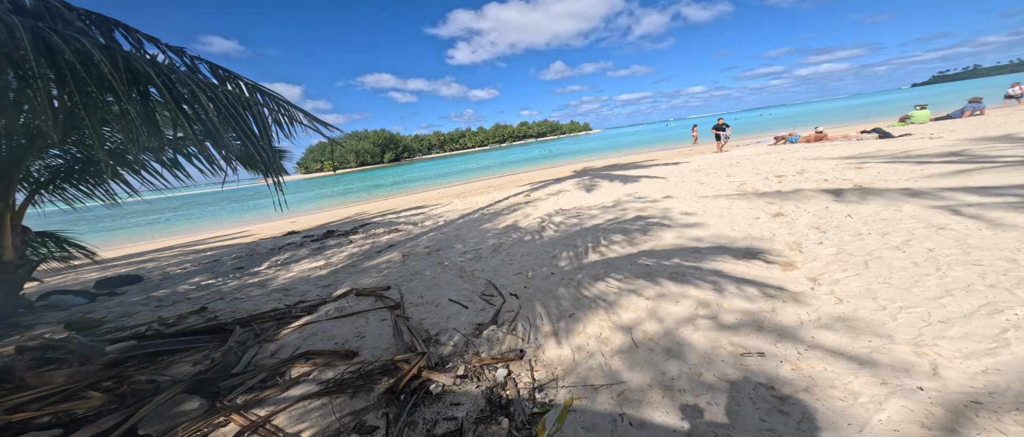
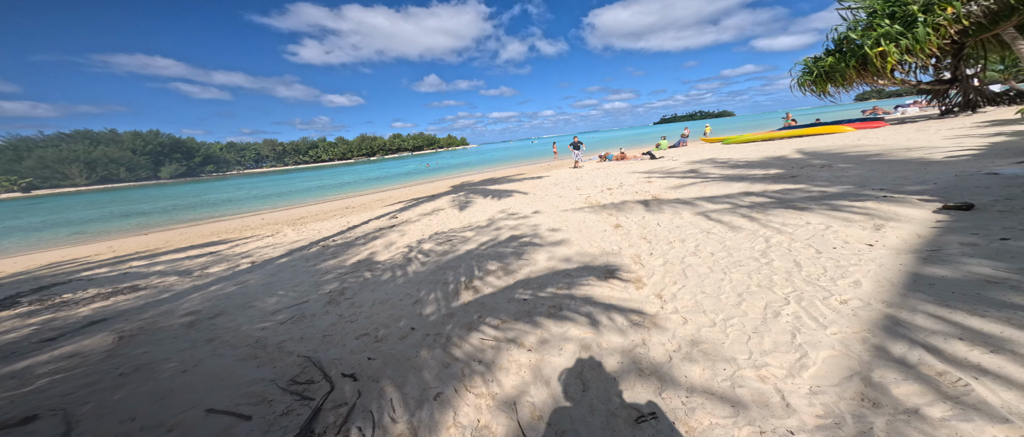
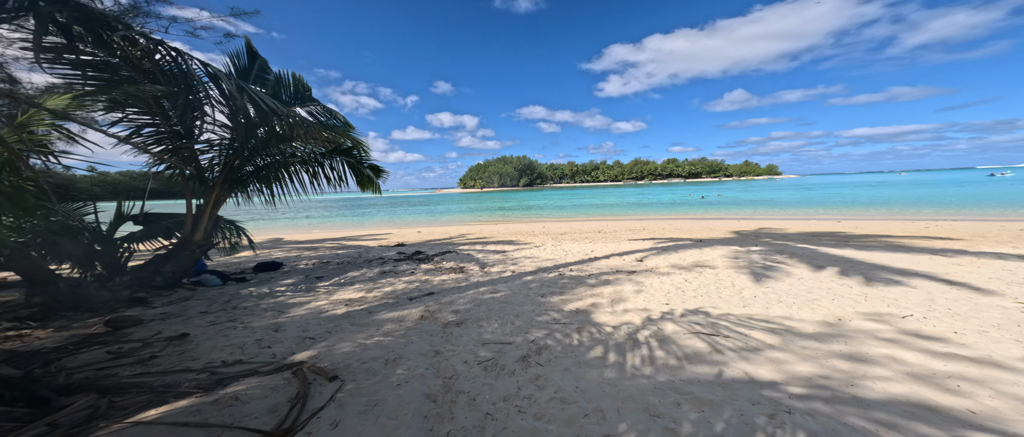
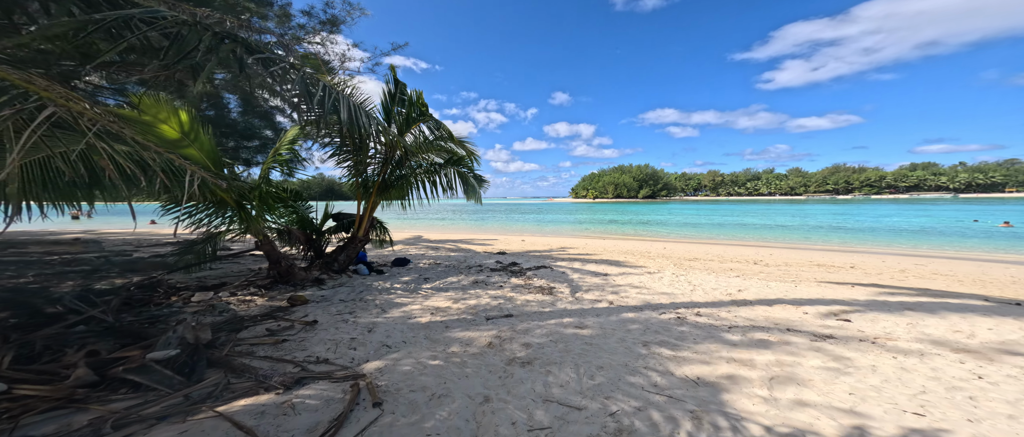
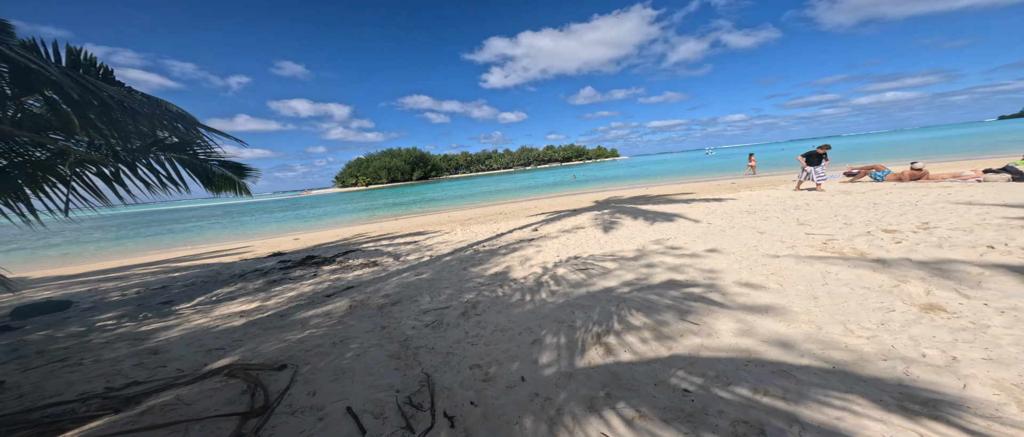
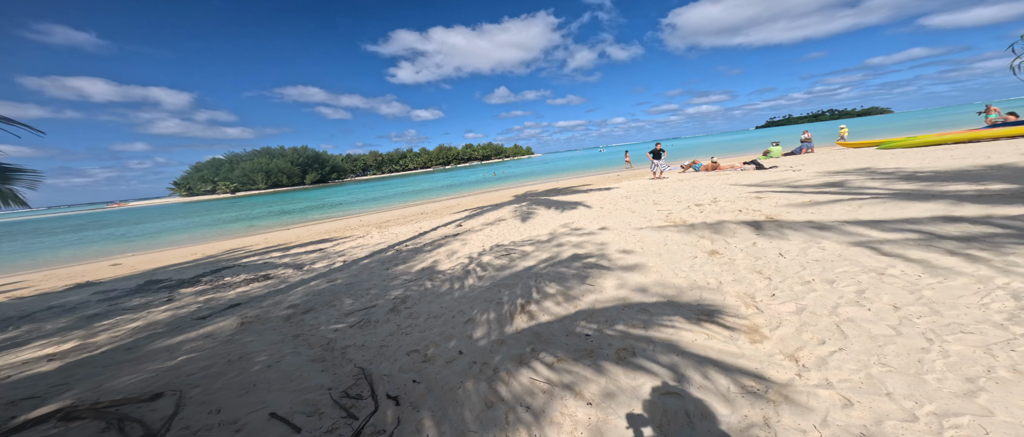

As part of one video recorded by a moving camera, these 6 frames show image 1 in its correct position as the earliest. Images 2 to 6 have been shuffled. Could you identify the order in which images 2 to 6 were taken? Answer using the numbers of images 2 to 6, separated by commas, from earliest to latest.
2, 6, 5, 3, 4
